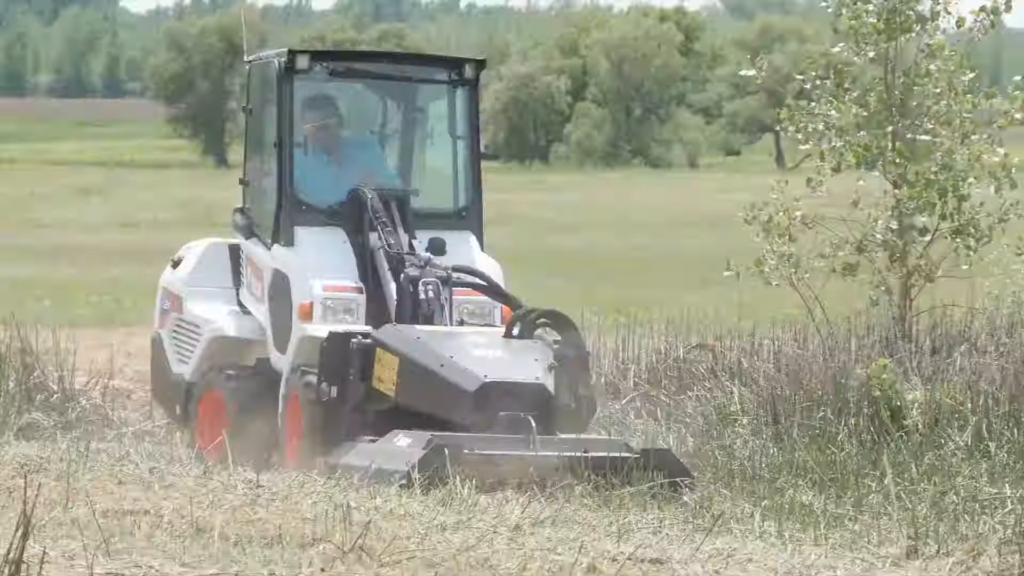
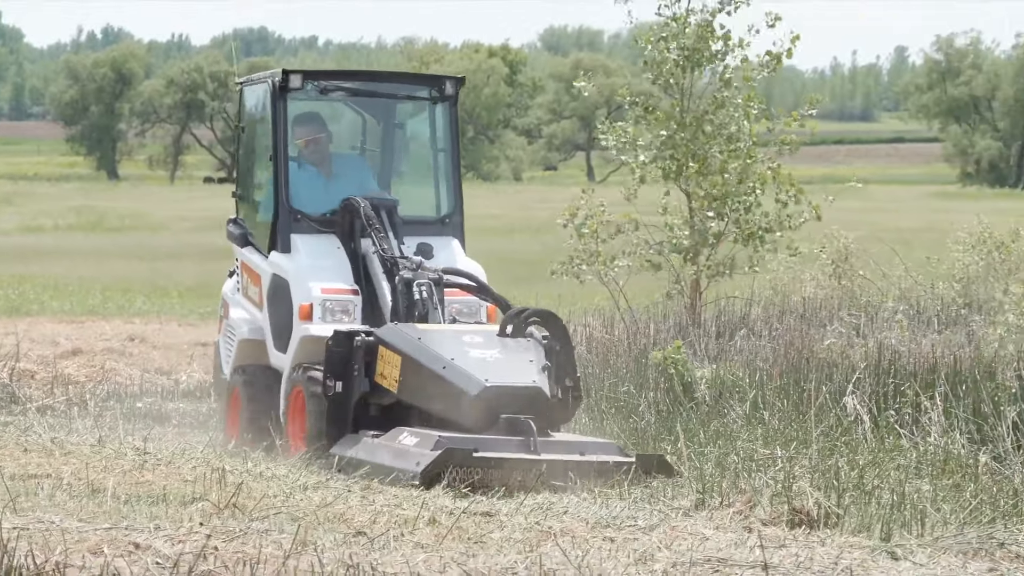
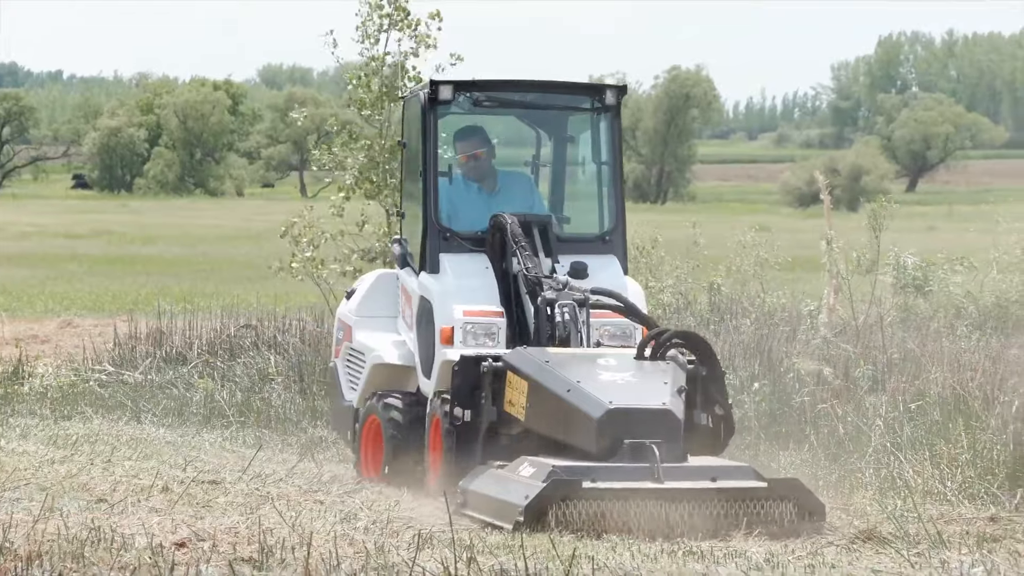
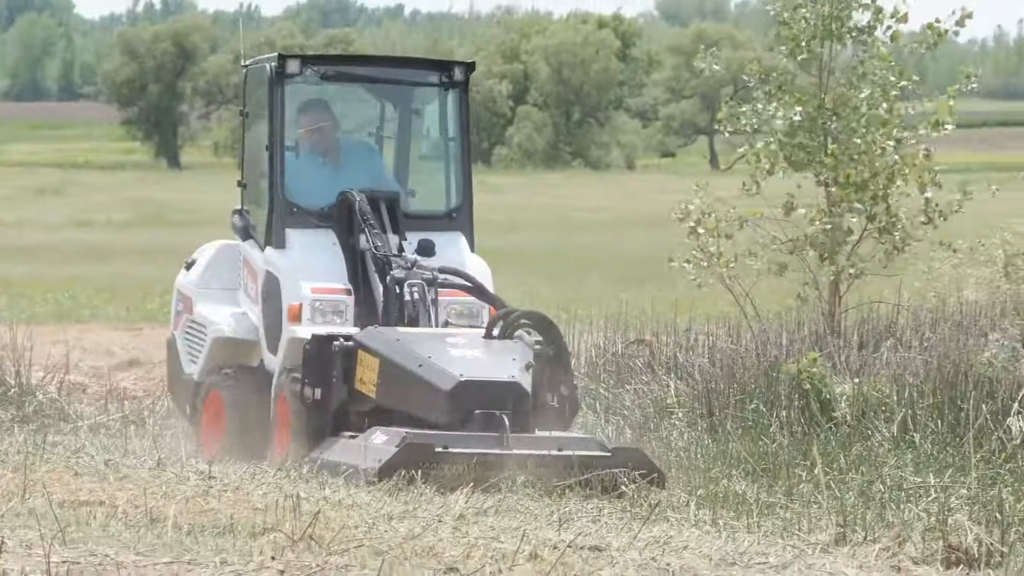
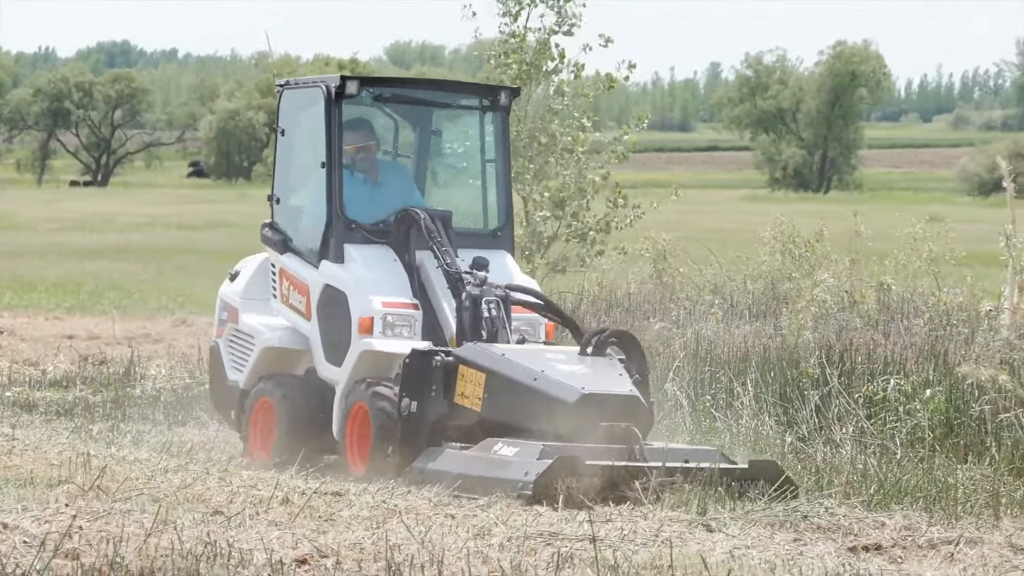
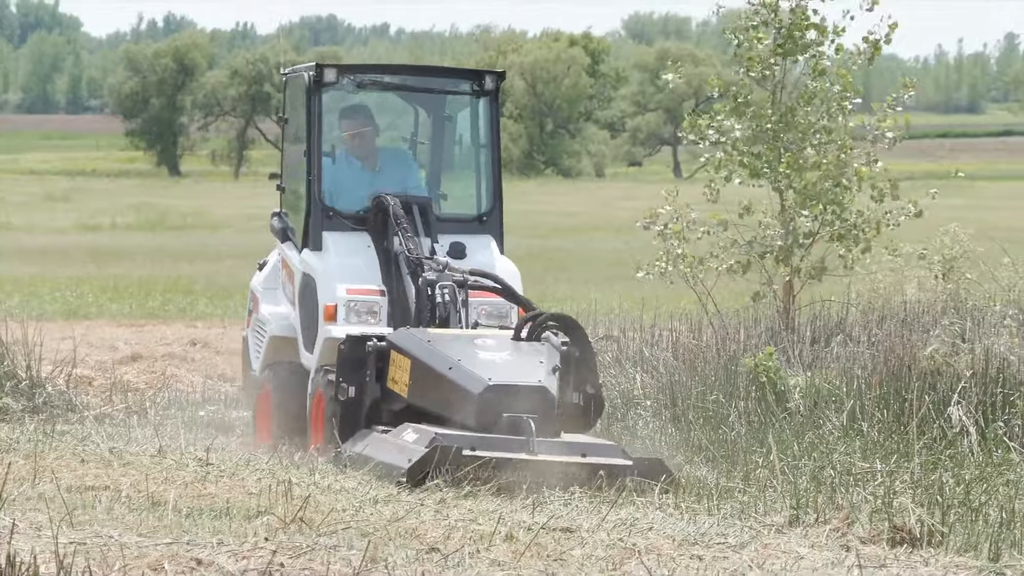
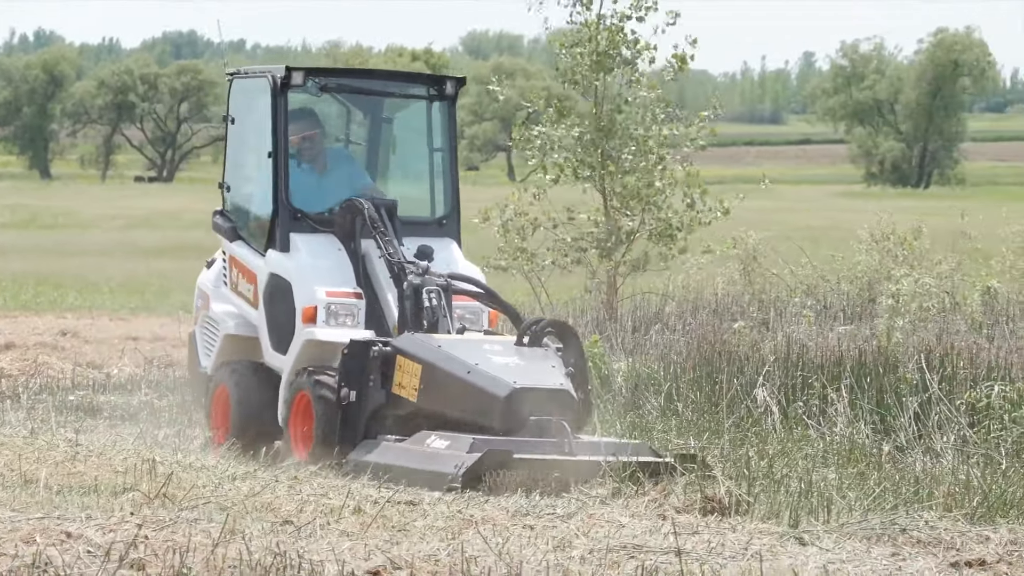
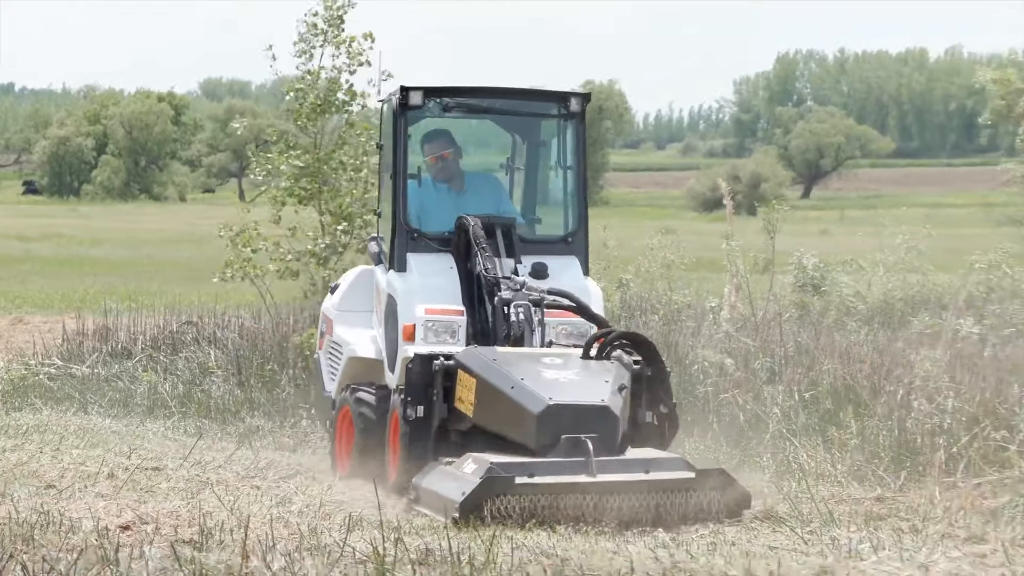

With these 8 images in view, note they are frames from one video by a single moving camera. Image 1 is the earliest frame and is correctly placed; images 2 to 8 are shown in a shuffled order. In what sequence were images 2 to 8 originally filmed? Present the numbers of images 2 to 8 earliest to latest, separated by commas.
4, 6, 2, 7, 5, 3, 8
